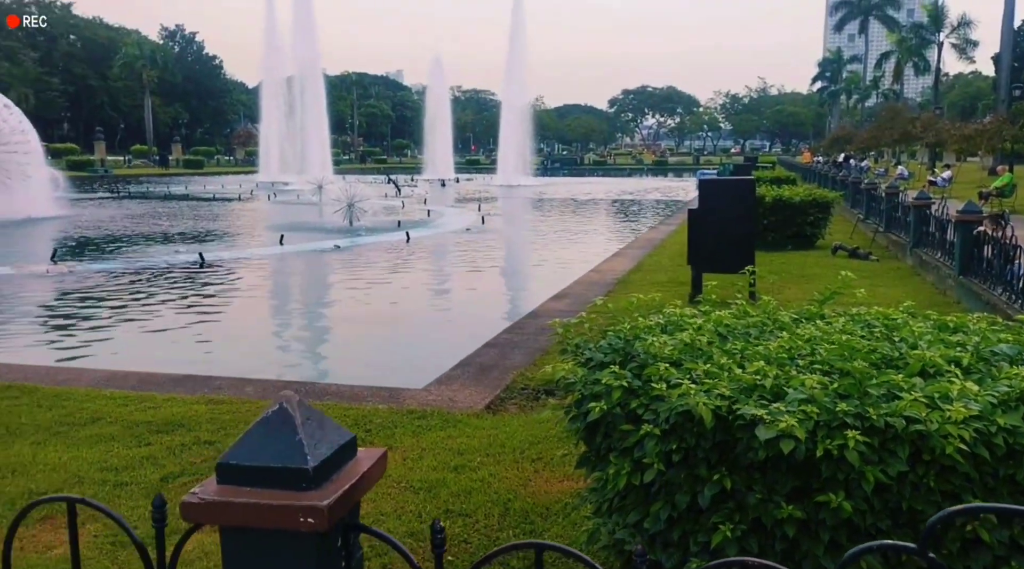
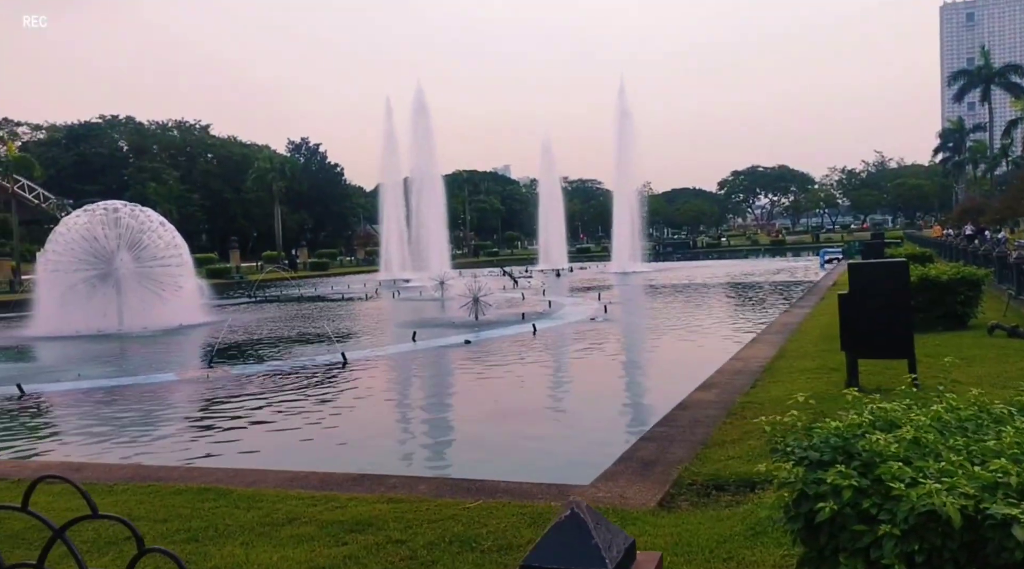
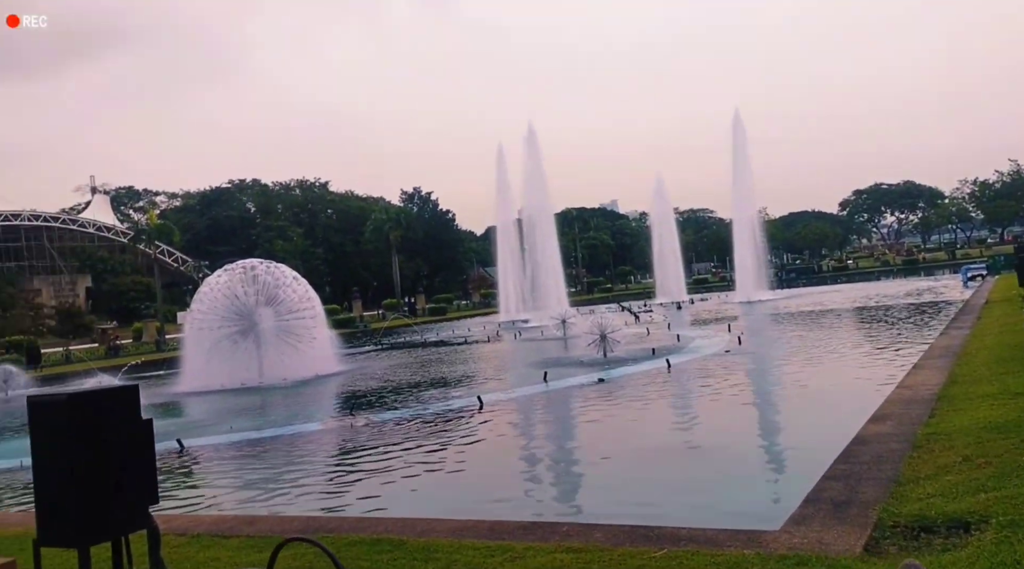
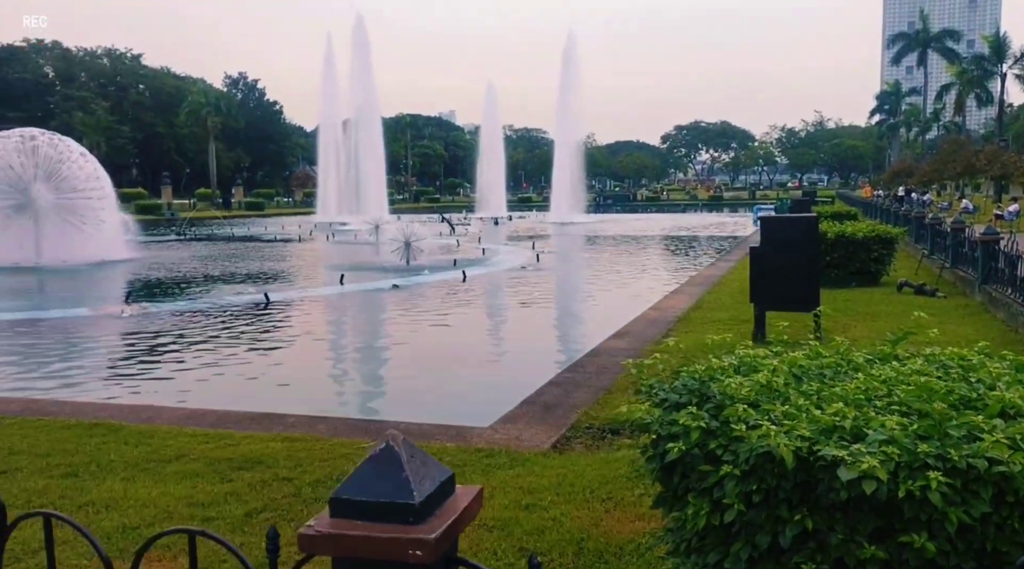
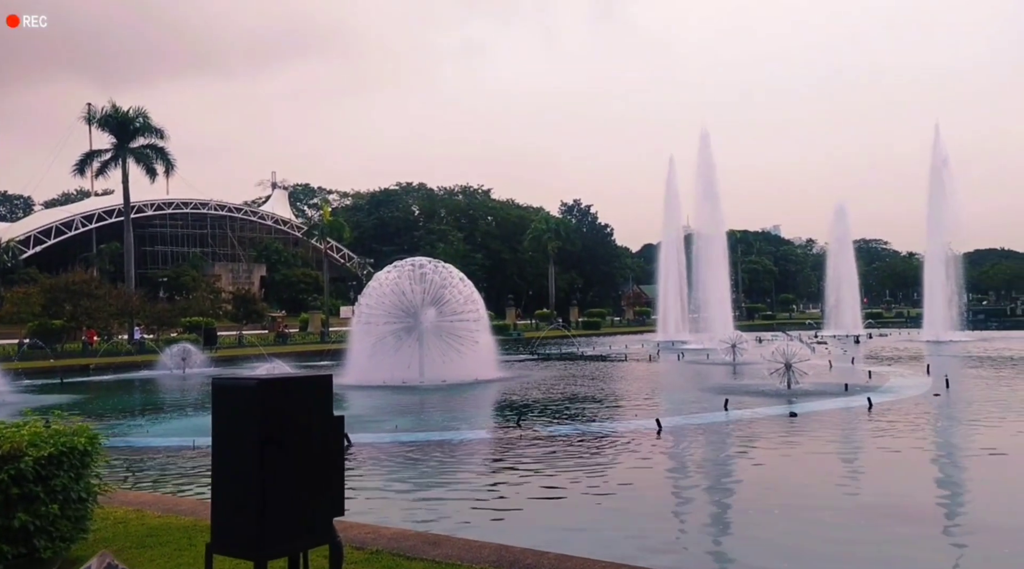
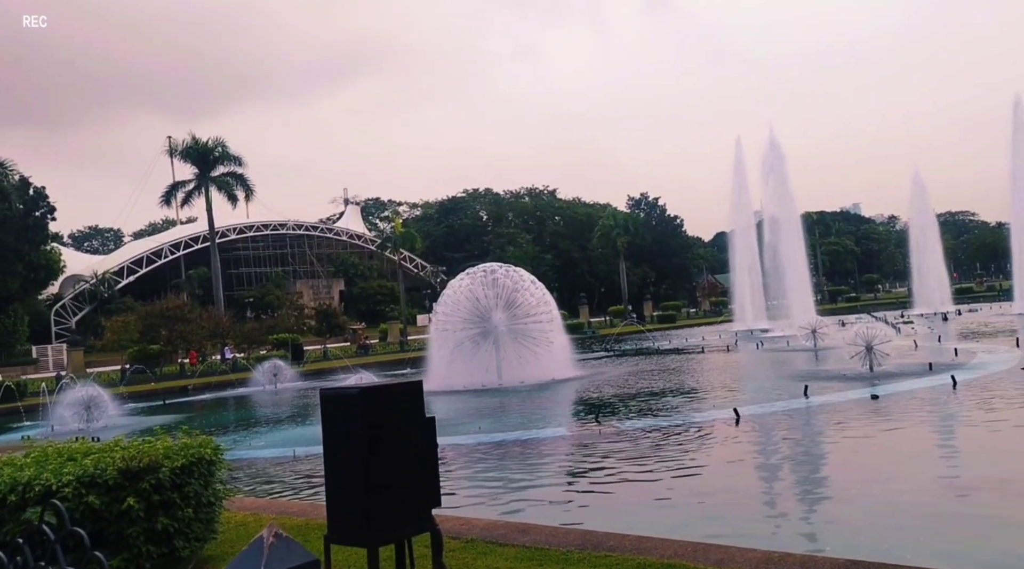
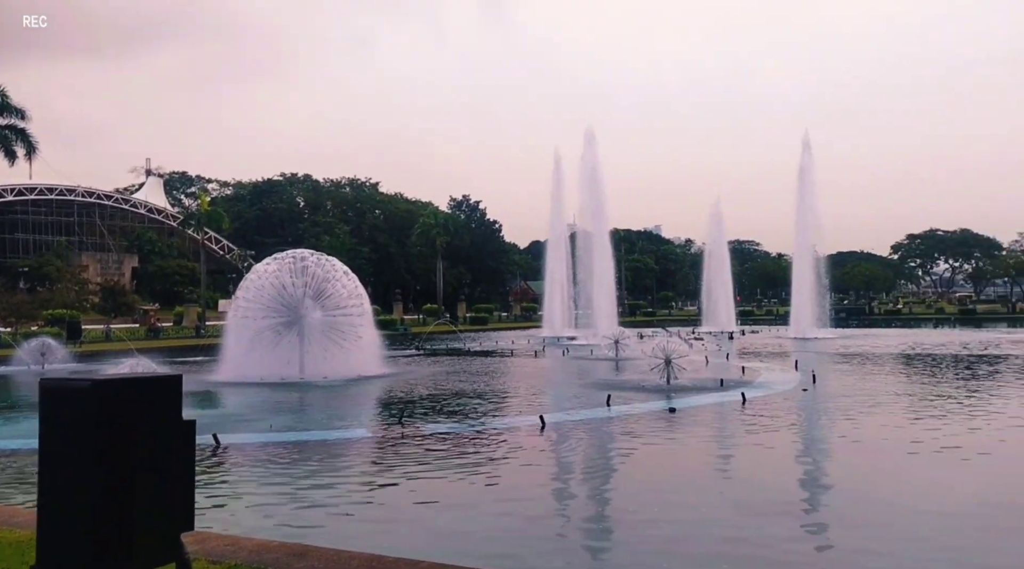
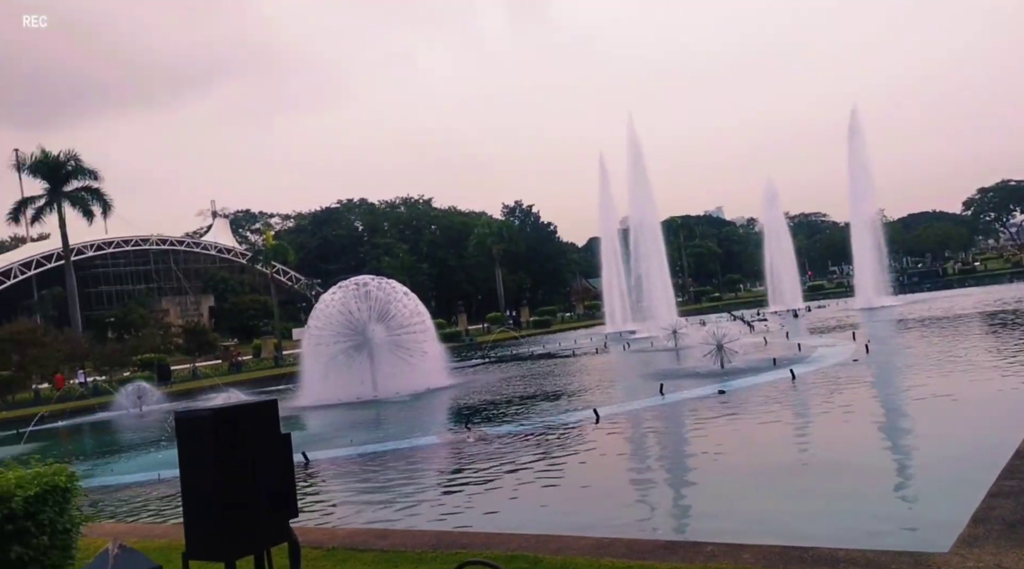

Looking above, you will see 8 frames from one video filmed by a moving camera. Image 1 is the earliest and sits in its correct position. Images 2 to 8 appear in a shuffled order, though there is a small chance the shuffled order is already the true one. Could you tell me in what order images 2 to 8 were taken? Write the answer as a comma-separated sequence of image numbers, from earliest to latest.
4, 2, 3, 8, 6, 5, 7
